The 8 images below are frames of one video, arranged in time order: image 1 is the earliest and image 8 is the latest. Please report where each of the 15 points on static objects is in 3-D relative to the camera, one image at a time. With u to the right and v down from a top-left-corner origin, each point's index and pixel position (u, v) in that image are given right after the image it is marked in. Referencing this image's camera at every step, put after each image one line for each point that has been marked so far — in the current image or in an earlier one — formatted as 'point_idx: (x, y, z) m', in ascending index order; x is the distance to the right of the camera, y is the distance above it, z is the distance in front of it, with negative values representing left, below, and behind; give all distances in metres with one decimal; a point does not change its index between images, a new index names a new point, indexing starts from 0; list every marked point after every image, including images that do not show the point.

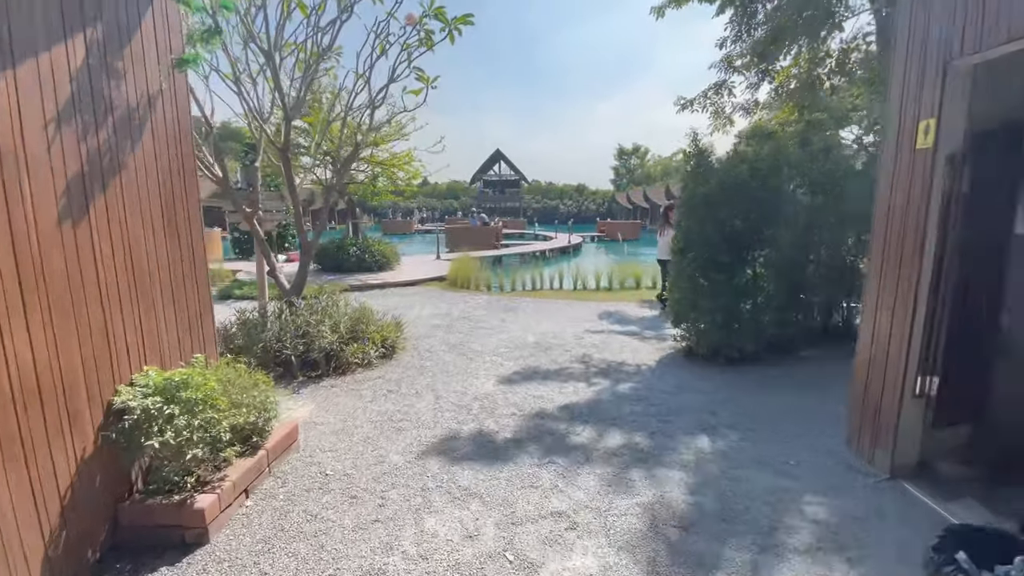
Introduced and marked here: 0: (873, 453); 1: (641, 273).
0: (+2.5, -1.1, +3.2) m
1: (+3.0, +0.4, +10.9) m
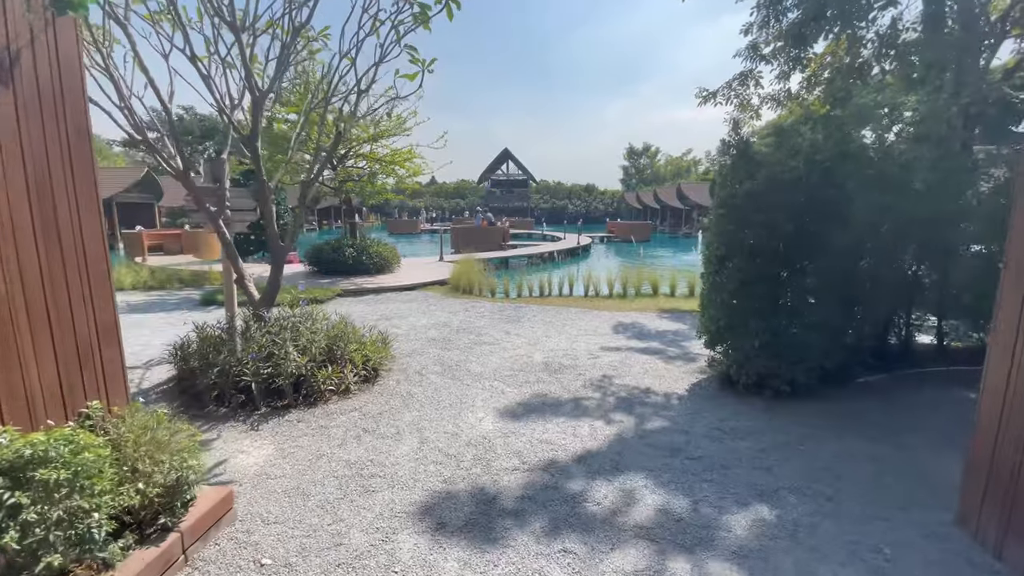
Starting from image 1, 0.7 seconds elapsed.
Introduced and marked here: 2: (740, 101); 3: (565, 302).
0: (+2.5, -1.3, +2.4) m
1: (+3.1, +0.3, +10.0) m
2: (+4.9, +4.1, +10.3) m
3: (+1.1, -0.3, +9.2) m
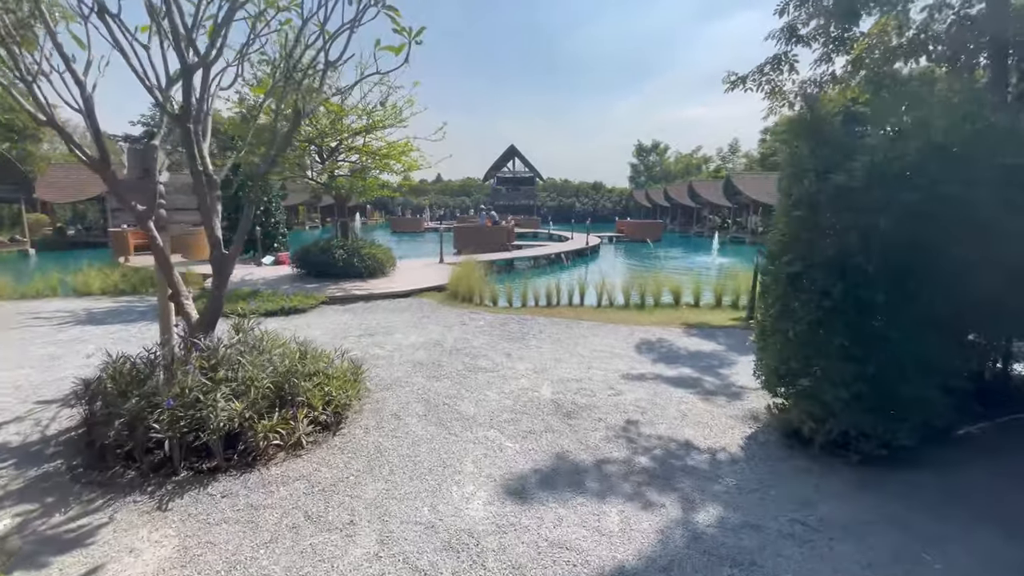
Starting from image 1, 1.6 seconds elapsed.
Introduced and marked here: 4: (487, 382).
0: (+2.4, -1.5, +1.3) m
1: (+3.2, +0.1, +8.9) m
2: (+5.0, +3.9, +9.2) m
3: (+1.1, -0.4, +8.2) m
4: (-0.3, -0.9, +4.7) m
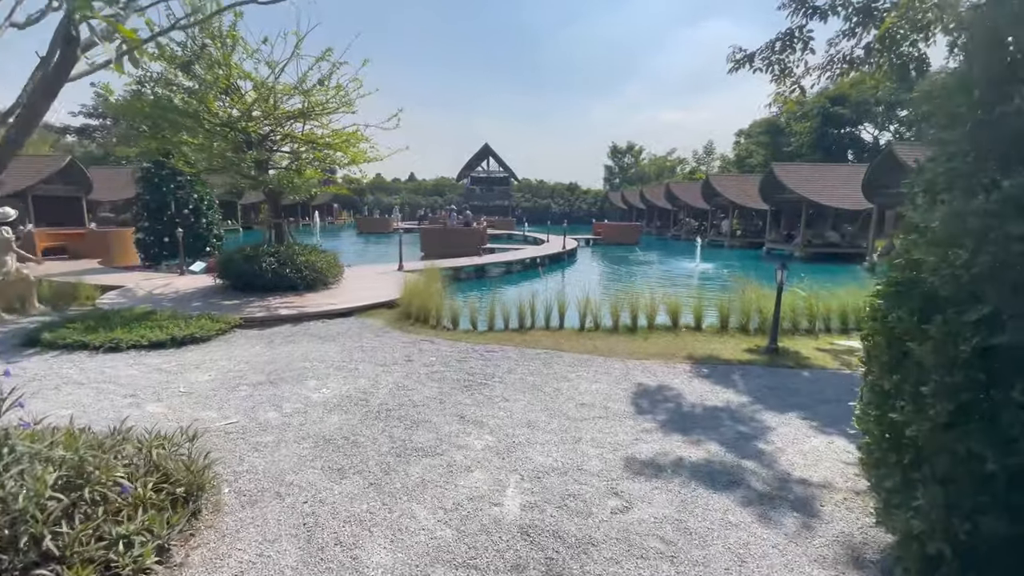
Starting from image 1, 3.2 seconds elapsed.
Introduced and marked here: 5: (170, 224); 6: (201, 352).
0: (+2.3, -1.8, -0.3) m
1: (+2.6, -0.2, +7.4) m
2: (+4.5, +3.6, +7.8) m
3: (+0.6, -0.7, +6.6) m
4: (-0.6, -1.2, +3.0) m
5: (-9.6, +1.8, +13.3) m
6: (-4.0, -0.8, +6.0) m
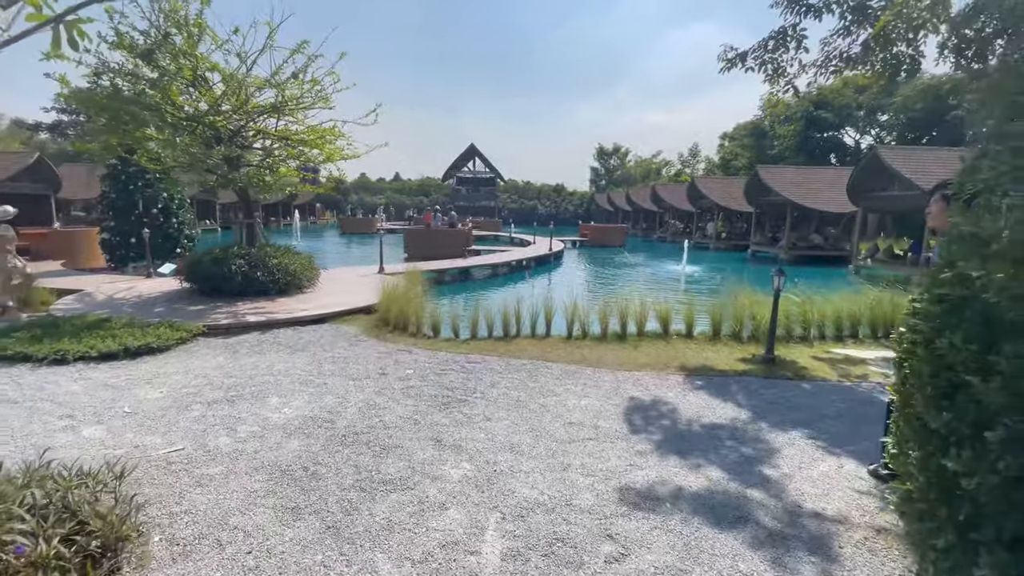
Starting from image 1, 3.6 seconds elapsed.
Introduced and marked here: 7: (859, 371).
0: (+2.3, -1.8, -0.6) m
1: (+2.4, -0.3, +7.1) m
2: (+4.2, +3.6, +7.6) m
3: (+0.4, -0.8, +6.2) m
4: (-0.7, -1.3, +2.7) m
5: (-10.0, +1.7, +12.6) m
6: (-4.2, -0.9, +5.5) m
7: (+4.0, -1.0, +5.4) m
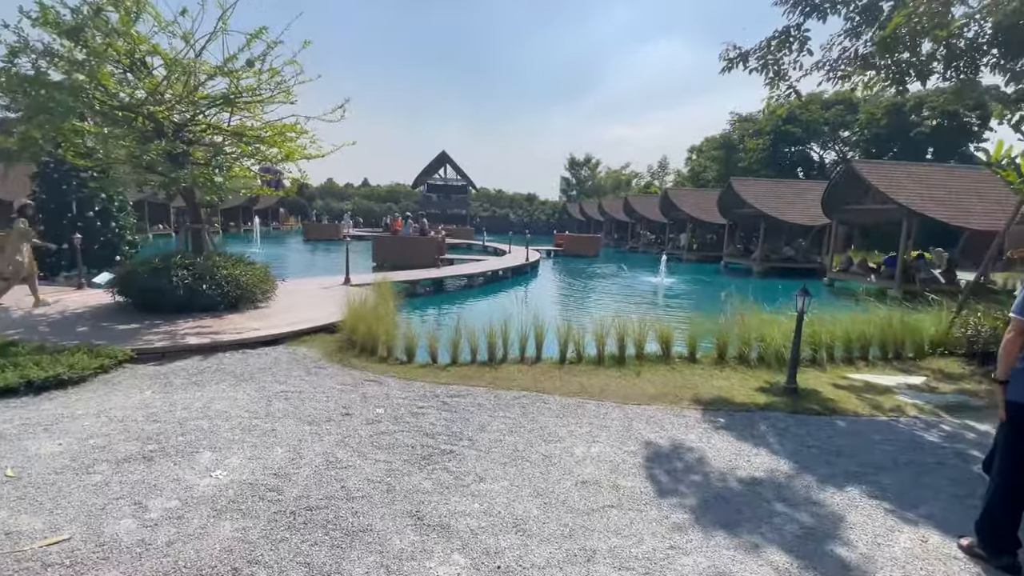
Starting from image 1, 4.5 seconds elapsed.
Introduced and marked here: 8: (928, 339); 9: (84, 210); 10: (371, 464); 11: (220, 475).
0: (+2.5, -2.0, -1.2) m
1: (+2.2, -0.6, +6.5) m
2: (+4.0, +3.3, +7.1) m
3: (+0.3, -1.0, +5.4) m
4: (-0.6, -1.5, +1.8) m
5: (-10.6, +1.4, +11.2) m
6: (-4.2, -1.1, +4.4) m
7: (+3.9, -1.2, +4.8) m
8: (+5.9, -0.7, +6.7) m
9: (-10.4, +1.9, +11.3) m
10: (-1.0, -1.2, +3.3) m
11: (-2.0, -1.2, +3.2) m
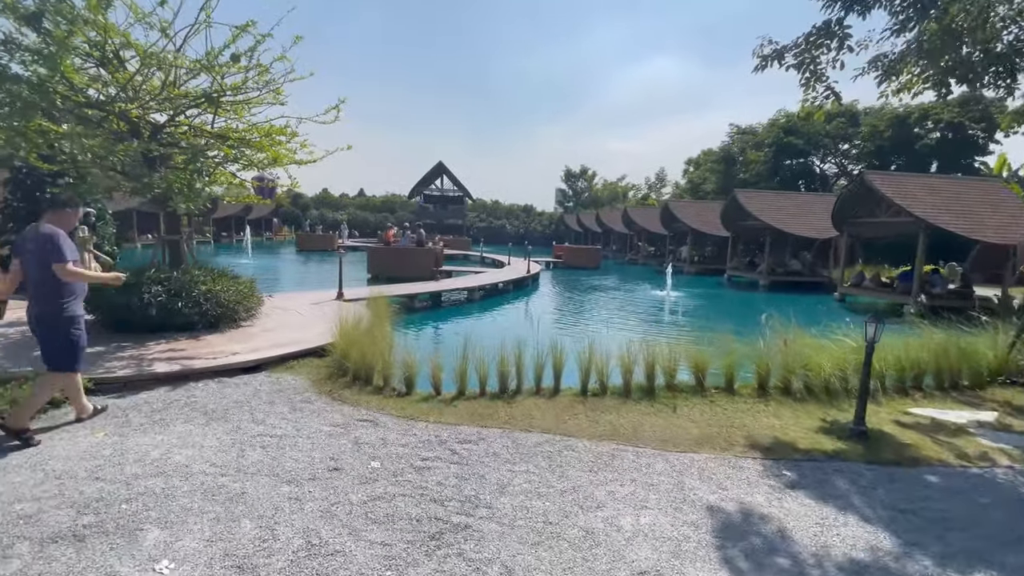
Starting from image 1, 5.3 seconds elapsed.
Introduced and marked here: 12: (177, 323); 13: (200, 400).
0: (+2.8, -2.0, -1.9) m
1: (+2.3, -0.8, +5.8) m
2: (+4.2, +3.0, +6.5) m
3: (+0.4, -1.2, +4.7) m
4: (-0.4, -1.6, +1.1) m
5: (-10.4, +1.1, +10.4) m
6: (-4.1, -1.3, +3.7) m
7: (+4.1, -1.4, +4.1) m
8: (+6.1, -1.0, +6.0) m
9: (-10.2, +1.6, +10.5) m
10: (-0.8, -1.4, +2.6) m
11: (-1.8, -1.4, +2.4) m
12: (-4.9, -0.5, +6.9) m
13: (-3.2, -1.1, +4.9) m
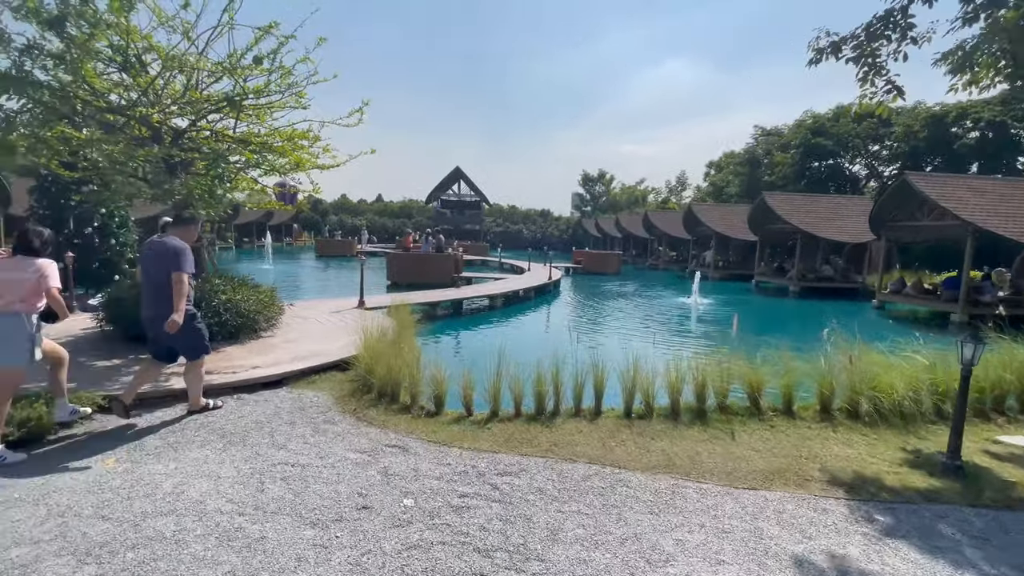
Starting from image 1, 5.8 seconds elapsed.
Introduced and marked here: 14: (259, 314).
0: (+2.9, -2.1, -2.5) m
1: (+2.7, -0.9, +5.3) m
2: (+4.6, +2.9, +6.0) m
3: (+0.8, -1.4, +4.3) m
4: (-0.2, -1.7, +0.7) m
5: (-9.9, +0.9, +10.4) m
6: (-3.7, -1.4, +3.4) m
7: (+4.4, -1.5, +3.6) m
8: (+6.5, -1.1, +5.4) m
9: (-9.7, +1.4, +10.5) m
10: (-0.5, -1.5, +2.2) m
11: (-1.5, -1.5, +2.1) m
12: (-4.5, -0.7, +6.7) m
13: (-2.8, -1.3, +4.6) m
14: (-3.9, -0.4, +7.2) m
